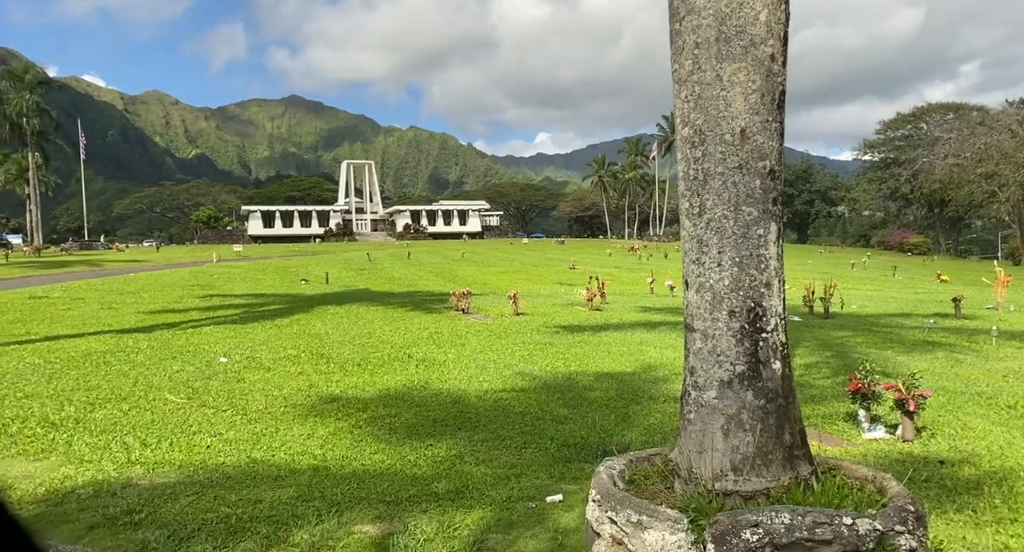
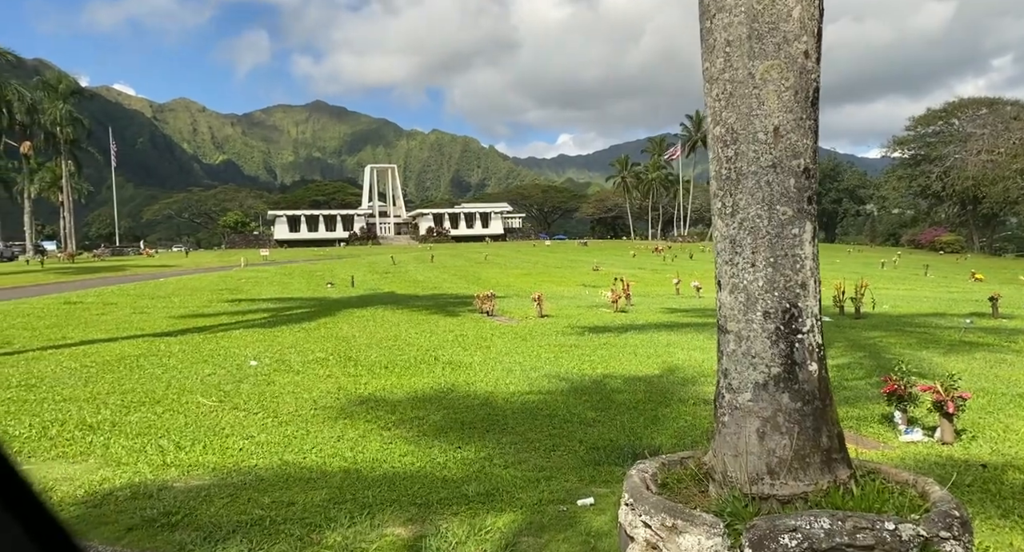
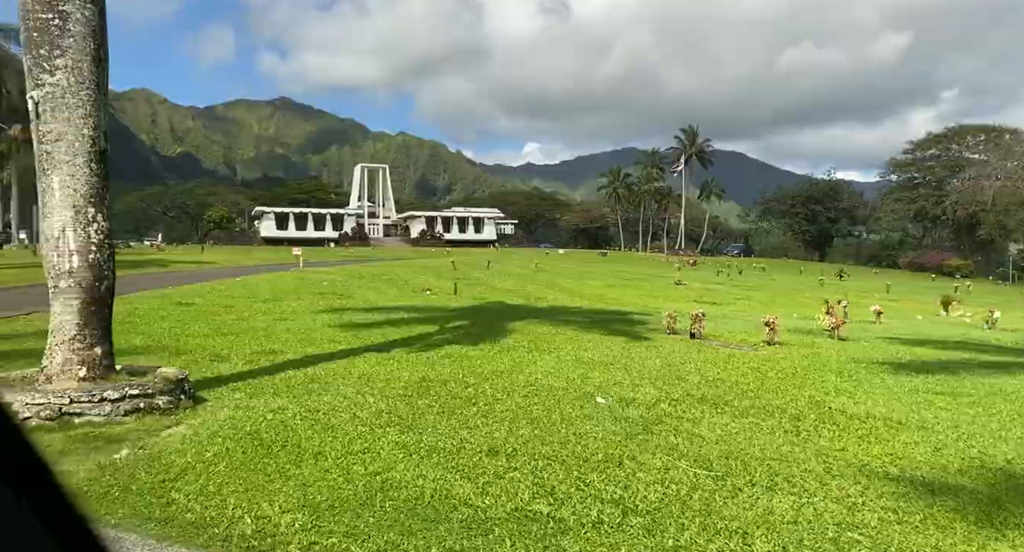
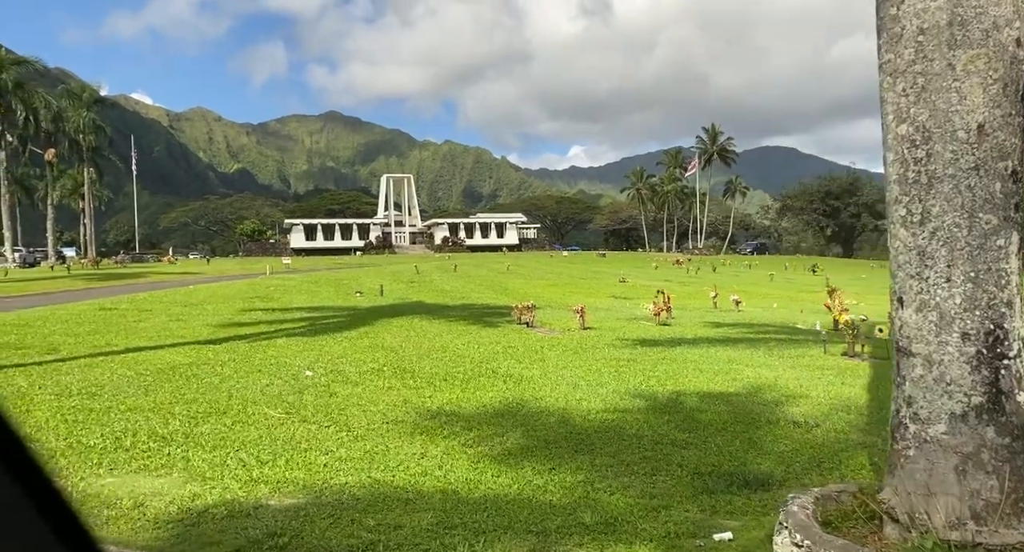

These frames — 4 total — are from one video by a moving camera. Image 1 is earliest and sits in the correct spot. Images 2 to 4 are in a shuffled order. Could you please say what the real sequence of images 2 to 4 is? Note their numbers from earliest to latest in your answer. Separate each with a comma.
2, 4, 3
